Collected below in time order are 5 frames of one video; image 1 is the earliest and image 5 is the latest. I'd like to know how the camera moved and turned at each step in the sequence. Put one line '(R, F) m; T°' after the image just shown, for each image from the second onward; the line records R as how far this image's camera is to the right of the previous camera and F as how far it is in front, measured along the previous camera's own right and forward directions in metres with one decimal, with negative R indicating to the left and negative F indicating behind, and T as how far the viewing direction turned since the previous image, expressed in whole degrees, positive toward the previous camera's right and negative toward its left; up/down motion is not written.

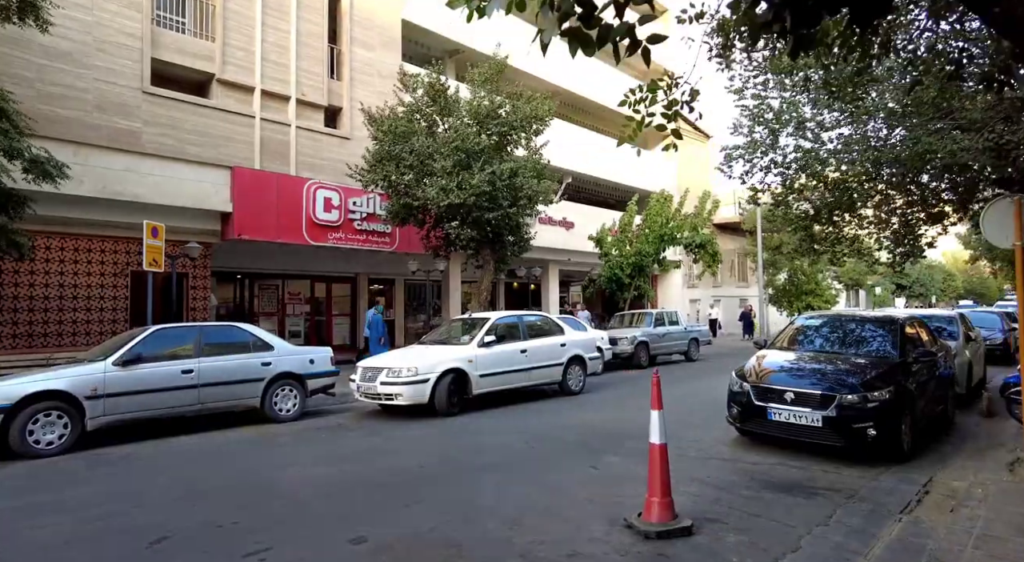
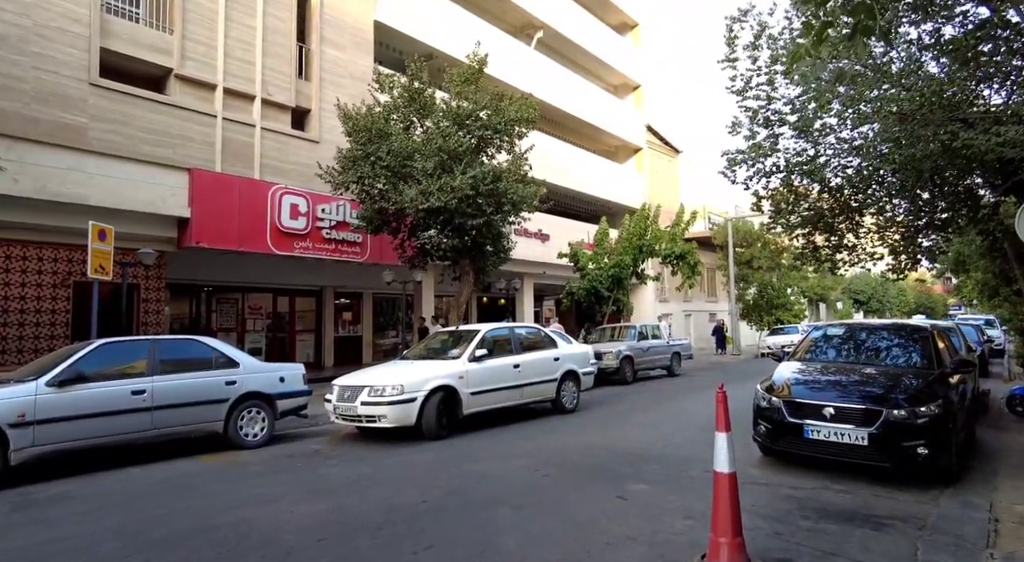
(-0.5, +0.8) m; +4°
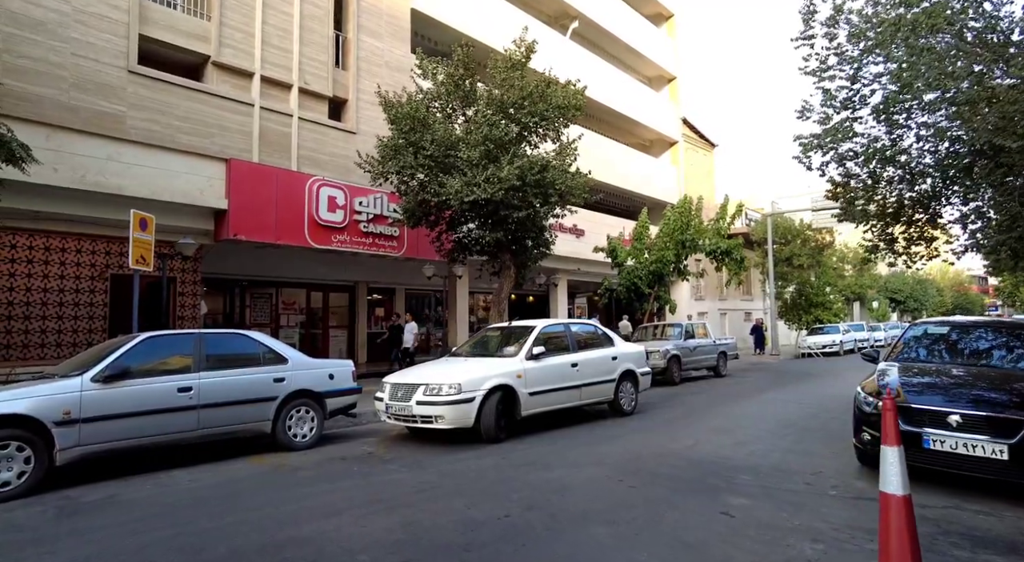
(-0.6, +0.5) m; -2°
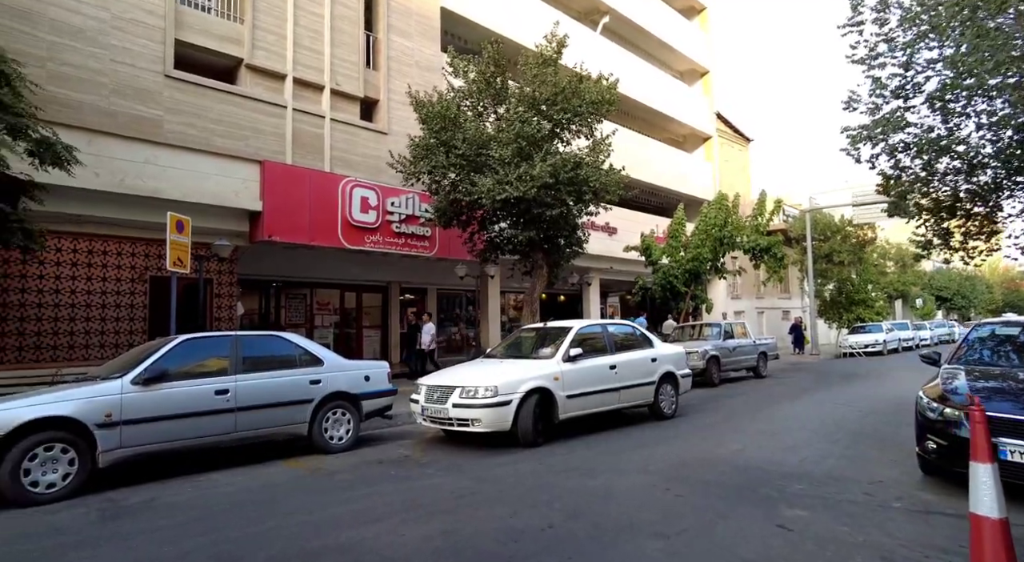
(-0.1, +0.2) m; -3°
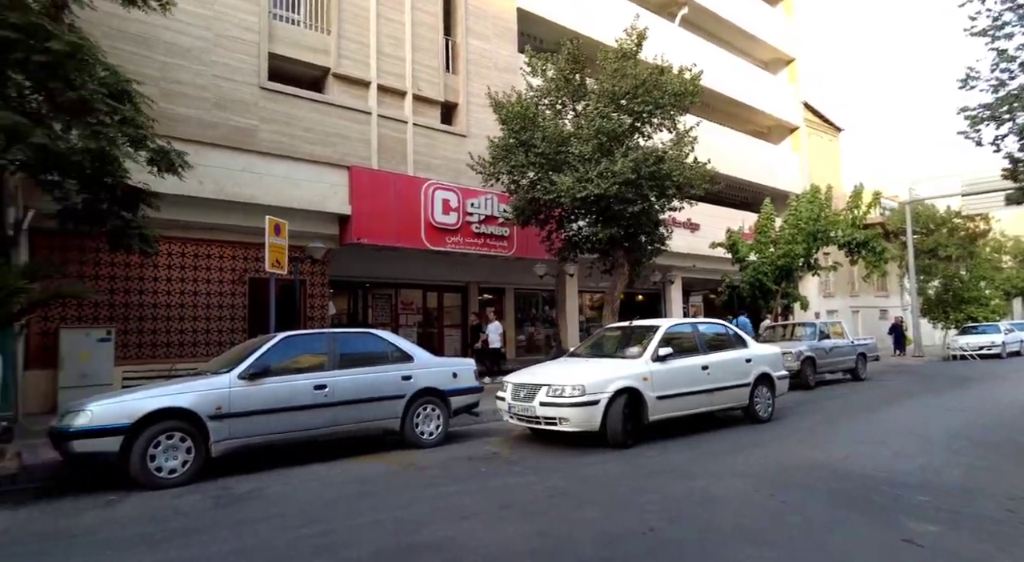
(-0.2, +0.1) m; -7°
